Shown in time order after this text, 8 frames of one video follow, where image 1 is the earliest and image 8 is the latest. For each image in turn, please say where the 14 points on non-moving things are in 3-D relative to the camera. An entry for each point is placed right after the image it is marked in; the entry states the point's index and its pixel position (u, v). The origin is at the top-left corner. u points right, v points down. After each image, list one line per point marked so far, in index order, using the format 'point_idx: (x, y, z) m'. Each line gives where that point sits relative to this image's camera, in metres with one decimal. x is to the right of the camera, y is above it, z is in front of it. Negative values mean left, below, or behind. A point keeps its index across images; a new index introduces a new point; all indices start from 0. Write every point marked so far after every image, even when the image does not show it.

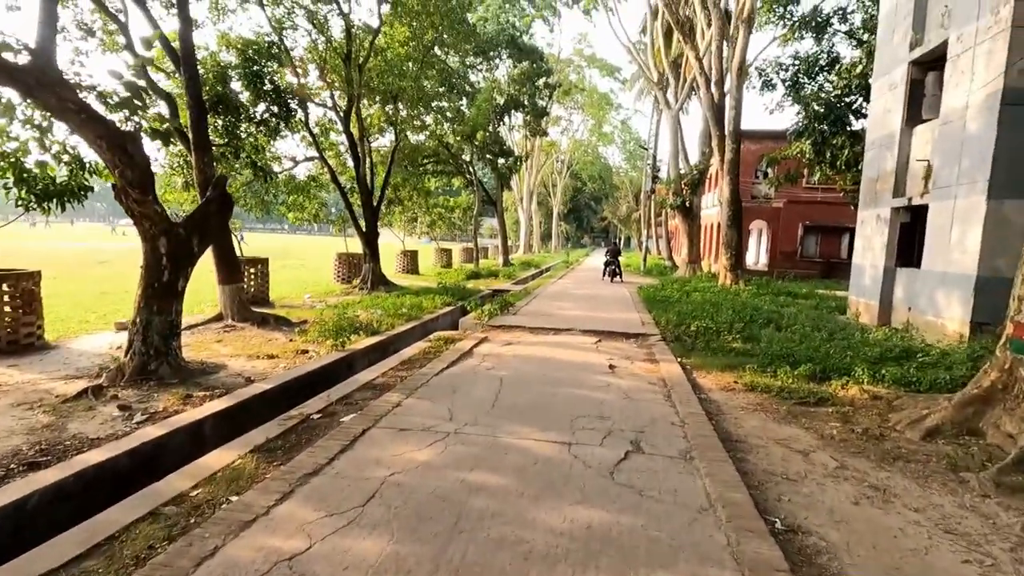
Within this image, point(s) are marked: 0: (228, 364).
0: (-3.7, -1.0, +6.9) m
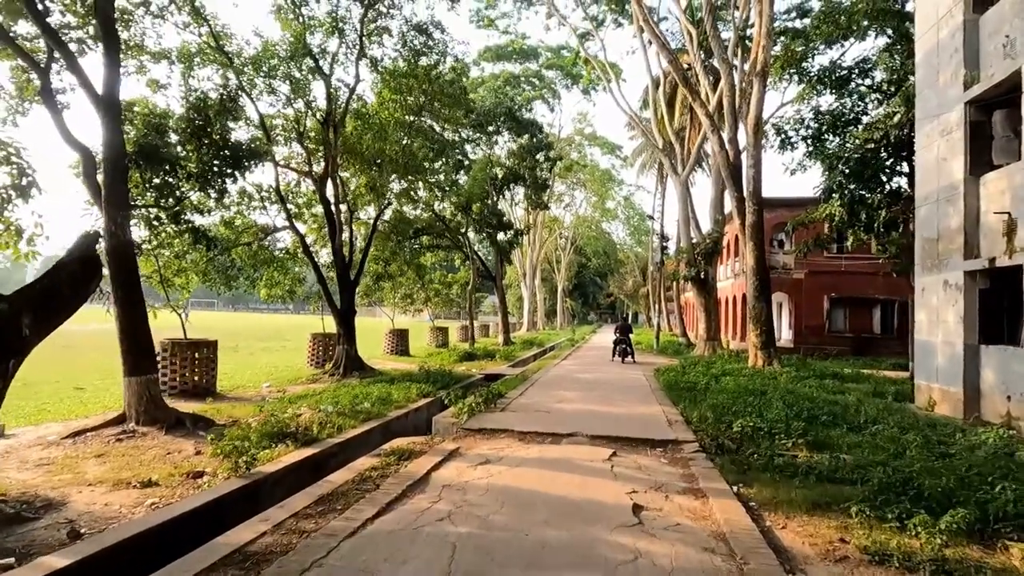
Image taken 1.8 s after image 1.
0: (-3.9, -1.9, +4.8) m
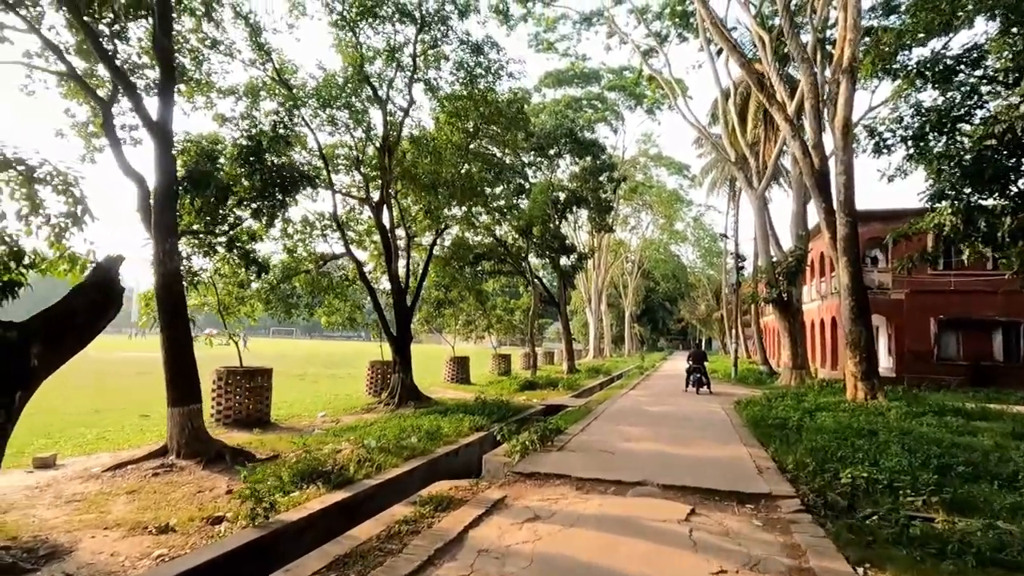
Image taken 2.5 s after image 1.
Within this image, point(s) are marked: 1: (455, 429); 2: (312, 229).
0: (-3.5, -2.1, +4.4) m
1: (-0.9, -2.3, +8.8) m
2: (-5.5, +1.6, +14.8) m
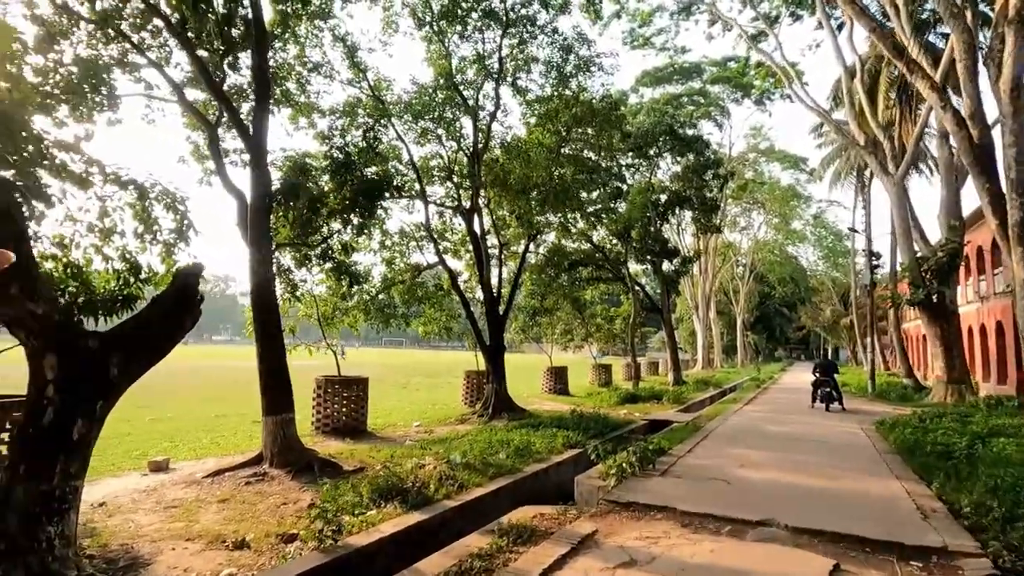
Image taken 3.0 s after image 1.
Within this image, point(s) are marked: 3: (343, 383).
0: (-2.8, -2.2, +4.3) m
1: (+0.5, -2.4, +8.2) m
2: (-2.9, +1.3, +15.0) m
3: (-3.4, -1.9, +10.7) m
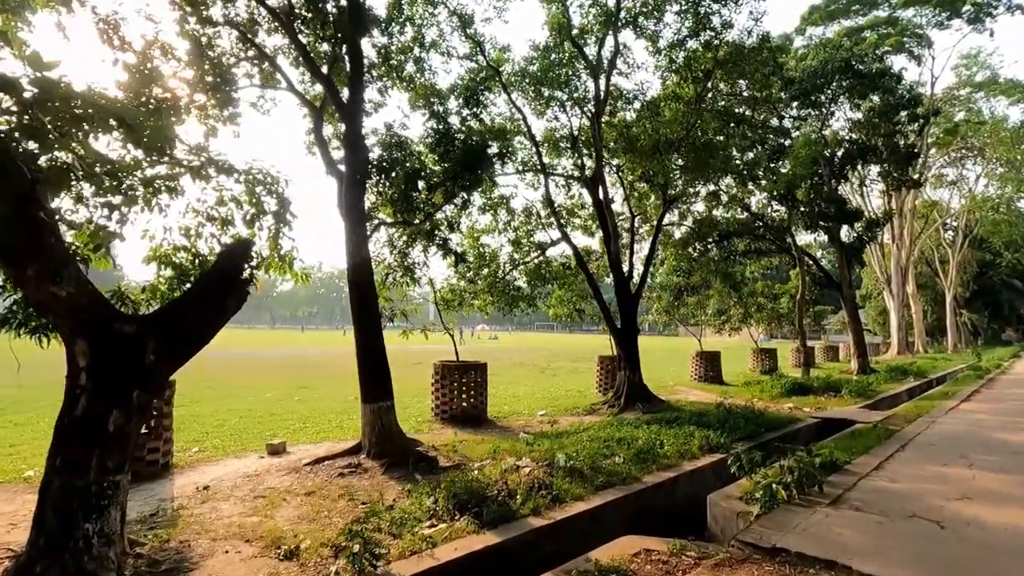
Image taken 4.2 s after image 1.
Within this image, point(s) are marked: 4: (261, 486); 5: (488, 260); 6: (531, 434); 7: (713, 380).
0: (-2.2, -2.0, +3.9) m
1: (+2.1, -2.0, +6.8) m
2: (+0.6, +1.8, +14.1) m
3: (-1.0, -1.5, +10.2) m
4: (-2.8, -2.2, +5.9) m
5: (-0.6, +0.7, +14.0) m
6: (+0.3, -2.4, +8.8) m
7: (+6.4, -2.9, +17.1) m
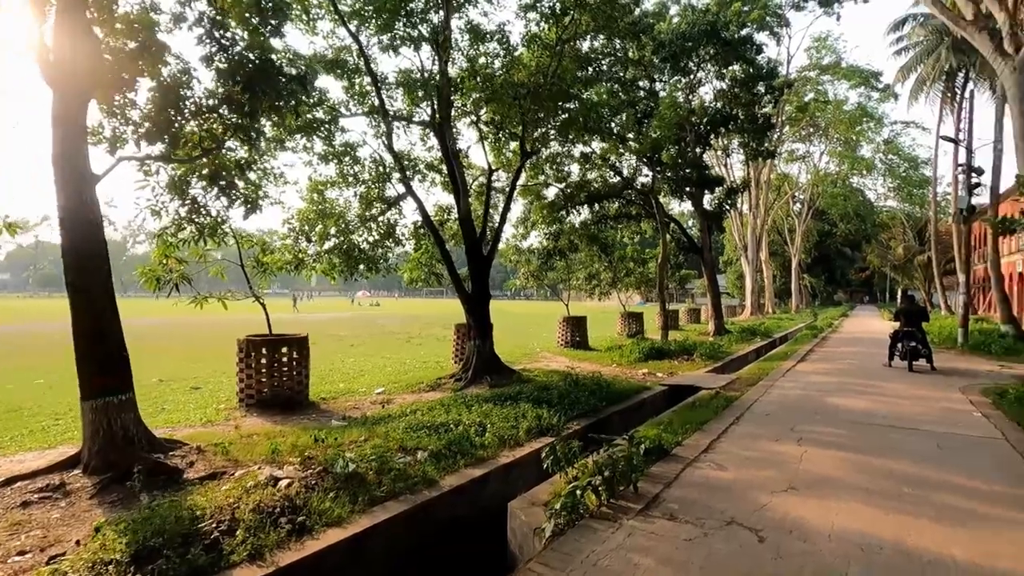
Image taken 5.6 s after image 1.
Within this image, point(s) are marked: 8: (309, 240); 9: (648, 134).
0: (-3.8, -1.8, +2.1) m
1: (-0.1, -1.6, +5.8) m
2: (-3.0, +2.7, +12.4) m
3: (-3.8, -0.9, +8.5) m
4: (-4.7, -1.8, +4.0) m
5: (-4.2, +1.6, +12.1) m
6: (-2.3, -1.8, +7.4) m
7: (+2.1, -1.8, +16.8) m
8: (-4.6, +1.1, +12.1) m
9: (+4.6, +5.2, +18.0) m
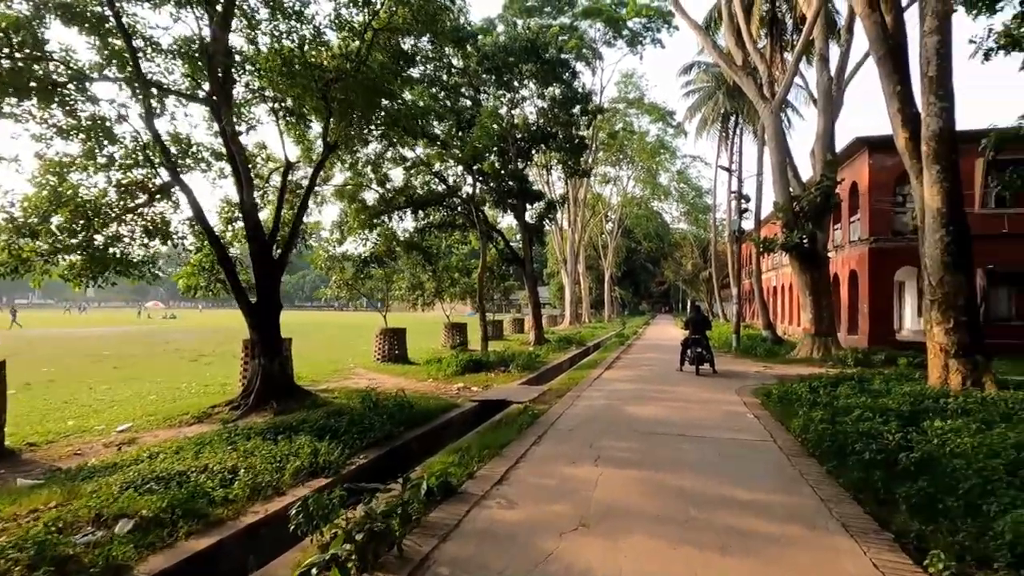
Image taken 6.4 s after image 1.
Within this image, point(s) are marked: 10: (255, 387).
0: (-4.6, -1.7, 0.0) m
1: (-2.2, -1.6, +4.6) m
2: (-6.9, +2.6, +10.1) m
3: (-6.5, -1.0, +6.1) m
4: (-6.0, -1.8, +1.5) m
5: (-7.9, +1.5, +9.5) m
6: (-4.7, -1.9, +5.5) m
7: (-3.4, -2.1, +15.7) m
8: (-8.3, +0.9, +9.3) m
9: (-1.4, +4.8, +17.7) m
10: (-4.1, -1.6, +8.7) m
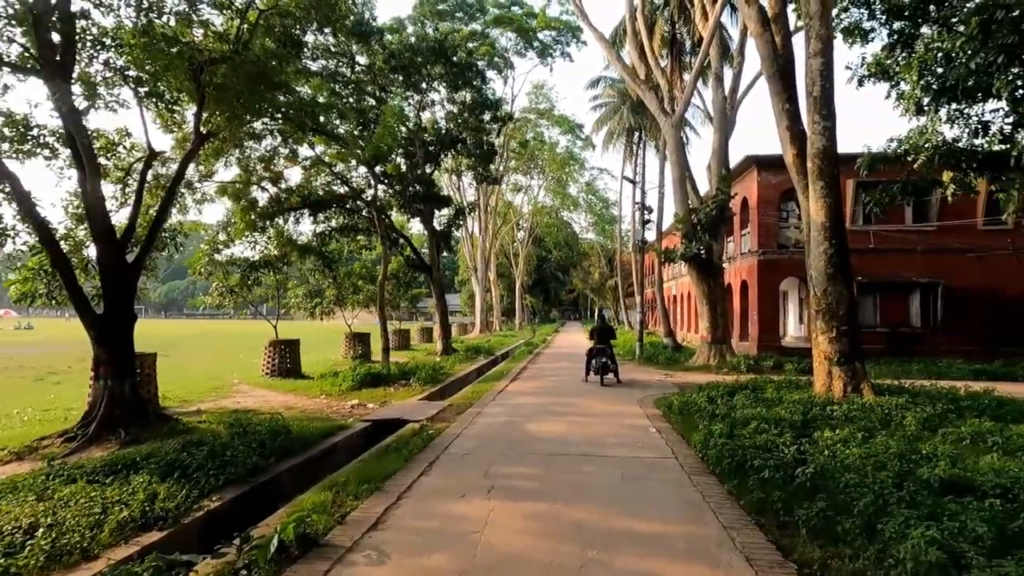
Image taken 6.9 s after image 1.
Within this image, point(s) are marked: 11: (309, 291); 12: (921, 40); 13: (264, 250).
0: (-4.7, -1.7, -1.3) m
1: (-3.0, -1.7, +3.6) m
2: (-8.6, +2.5, +8.4) m
3: (-7.5, -1.0, +4.4) m
4: (-6.3, -1.8, -0.1) m
5: (-9.5, +1.4, +7.5) m
6: (-5.7, -2.0, +4.1) m
7: (-6.0, -2.3, +14.4) m
8: (-9.8, +0.8, +7.3) m
9: (-4.3, +4.6, +16.8) m
10: (-5.6, -1.7, +7.3) m
11: (-7.3, -0.1, +19.2) m
12: (+6.6, +4.3, +8.6) m
13: (-7.5, +1.1, +16.6) m
